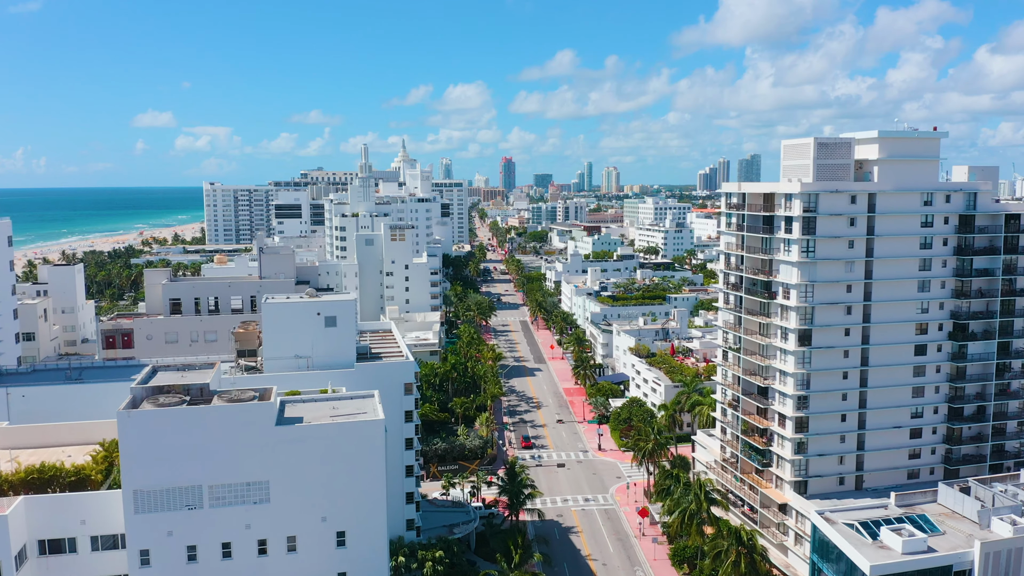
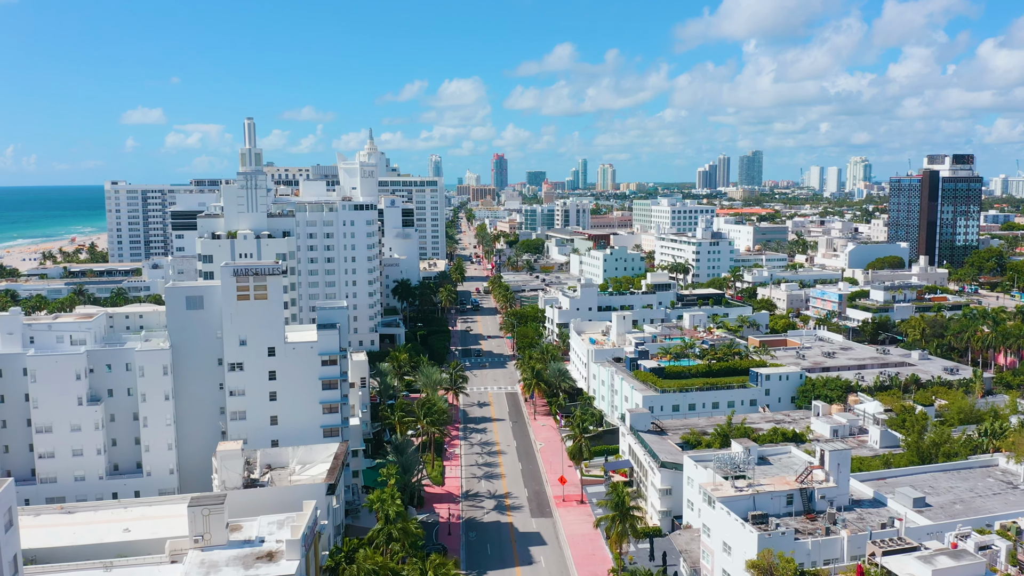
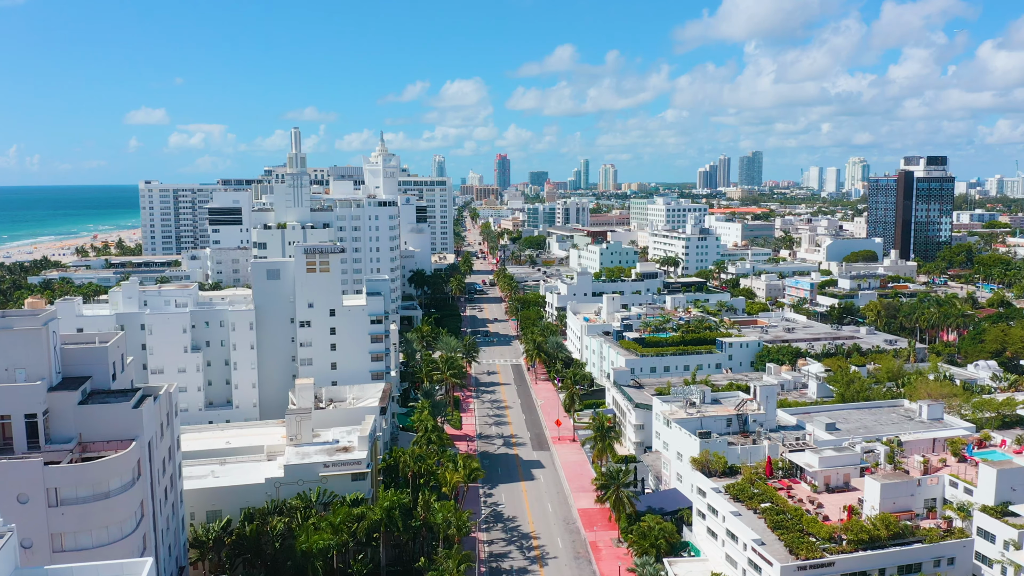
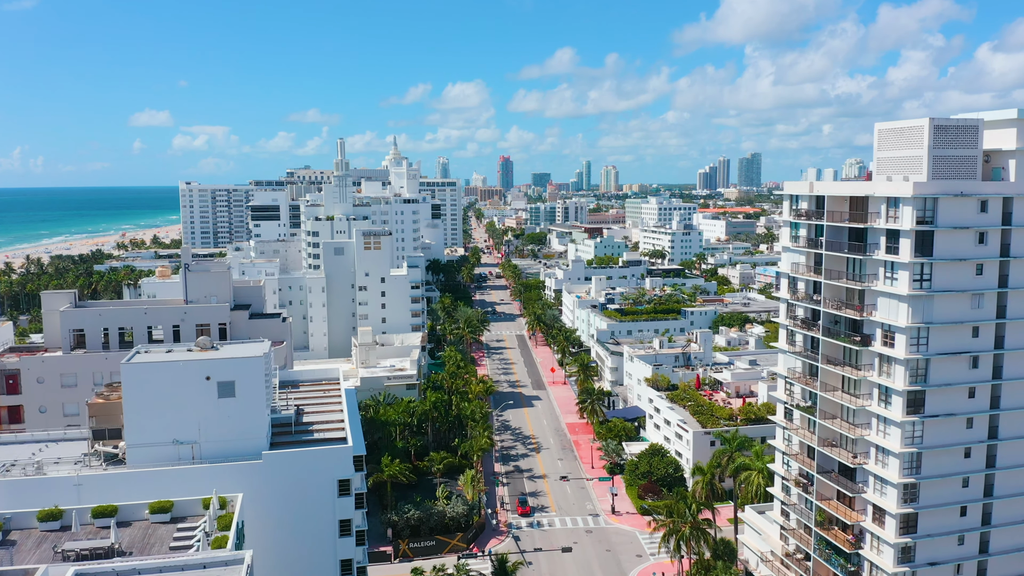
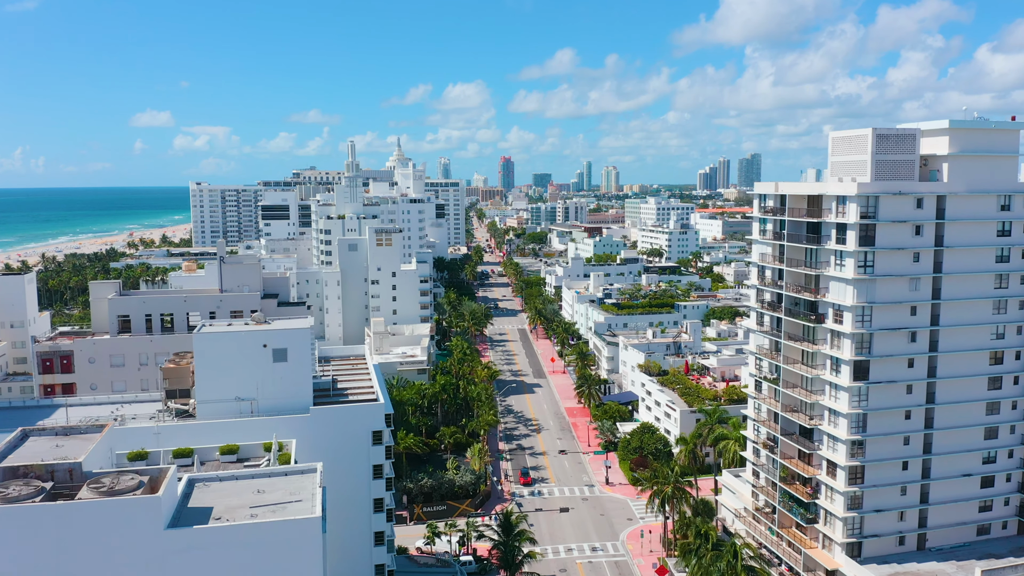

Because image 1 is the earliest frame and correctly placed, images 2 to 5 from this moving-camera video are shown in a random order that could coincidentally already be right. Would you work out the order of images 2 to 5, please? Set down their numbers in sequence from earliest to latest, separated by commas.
5, 4, 3, 2
